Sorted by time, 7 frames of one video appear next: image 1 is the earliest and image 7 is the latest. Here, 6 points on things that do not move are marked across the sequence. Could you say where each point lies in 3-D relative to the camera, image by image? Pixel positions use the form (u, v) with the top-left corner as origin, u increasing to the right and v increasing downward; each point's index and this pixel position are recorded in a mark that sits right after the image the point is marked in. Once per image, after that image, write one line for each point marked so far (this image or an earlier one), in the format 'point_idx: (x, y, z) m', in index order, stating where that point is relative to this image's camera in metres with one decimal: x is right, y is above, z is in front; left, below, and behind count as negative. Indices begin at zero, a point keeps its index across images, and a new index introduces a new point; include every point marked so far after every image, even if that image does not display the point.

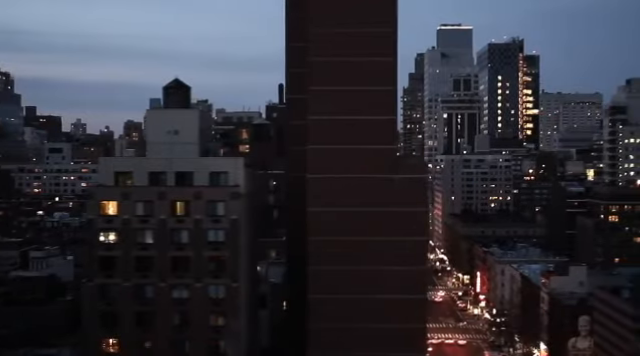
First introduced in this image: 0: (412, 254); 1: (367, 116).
0: (+2.0, -1.7, +15.2) m
1: (+1.1, +1.4, +15.1) m
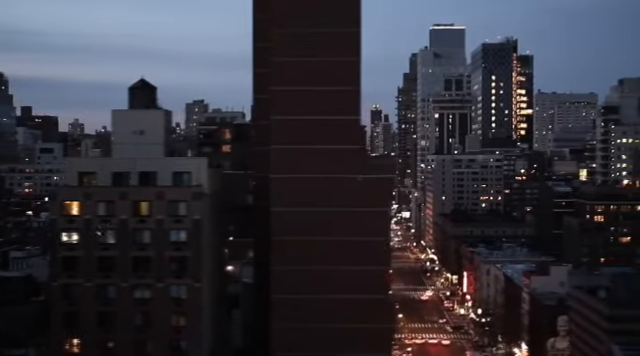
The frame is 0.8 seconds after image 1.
0: (+1.2, -1.7, +15.2) m
1: (+0.3, +1.4, +15.1) m
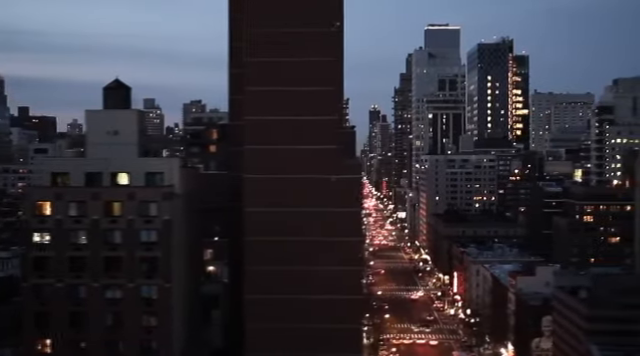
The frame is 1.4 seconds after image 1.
0: (+0.6, -1.7, +15.2) m
1: (-0.4, +1.4, +15.1) m
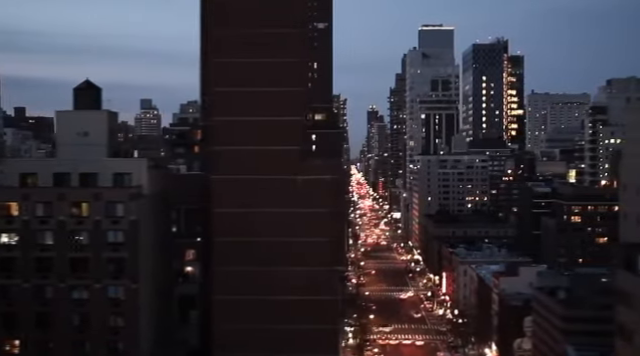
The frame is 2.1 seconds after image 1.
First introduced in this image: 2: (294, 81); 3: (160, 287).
0: (-0.1, -1.7, +15.2) m
1: (-1.1, +1.4, +15.1) m
2: (-0.6, +2.2, +15.3) m
3: (-3.9, -2.6, +16.1) m
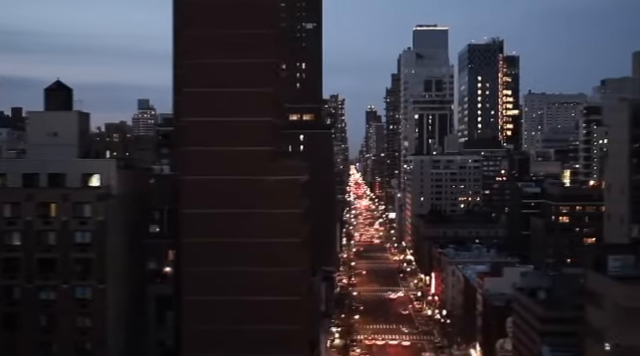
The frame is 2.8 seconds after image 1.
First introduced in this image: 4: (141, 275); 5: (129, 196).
0: (-0.8, -1.7, +15.2) m
1: (-1.8, +1.4, +15.1) m
2: (-1.3, +2.2, +15.3) m
3: (-4.6, -2.6, +16.1) m
4: (-4.7, -2.6, +17.4) m
5: (-4.7, -0.5, +16.4) m
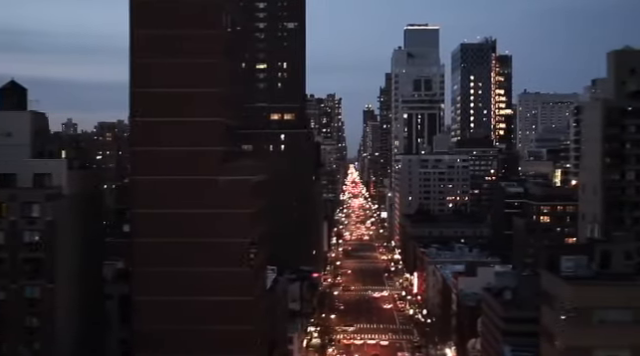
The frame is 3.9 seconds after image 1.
0: (-1.9, -1.7, +15.2) m
1: (-2.9, +1.4, +15.1) m
2: (-2.4, +2.2, +15.3) m
3: (-5.7, -2.6, +16.1) m
4: (-5.8, -2.6, +17.4) m
5: (-5.8, -0.4, +16.4) m
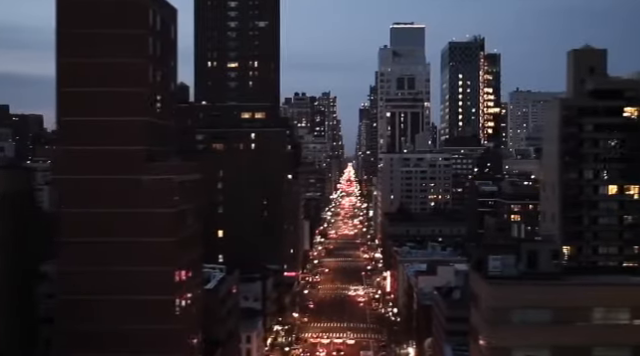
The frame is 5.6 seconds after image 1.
0: (-3.7, -1.7, +15.2) m
1: (-4.6, +1.4, +15.1) m
2: (-4.1, +2.2, +15.3) m
3: (-7.4, -2.6, +16.1) m
4: (-7.5, -2.5, +17.4) m
5: (-7.5, -0.4, +16.4) m
